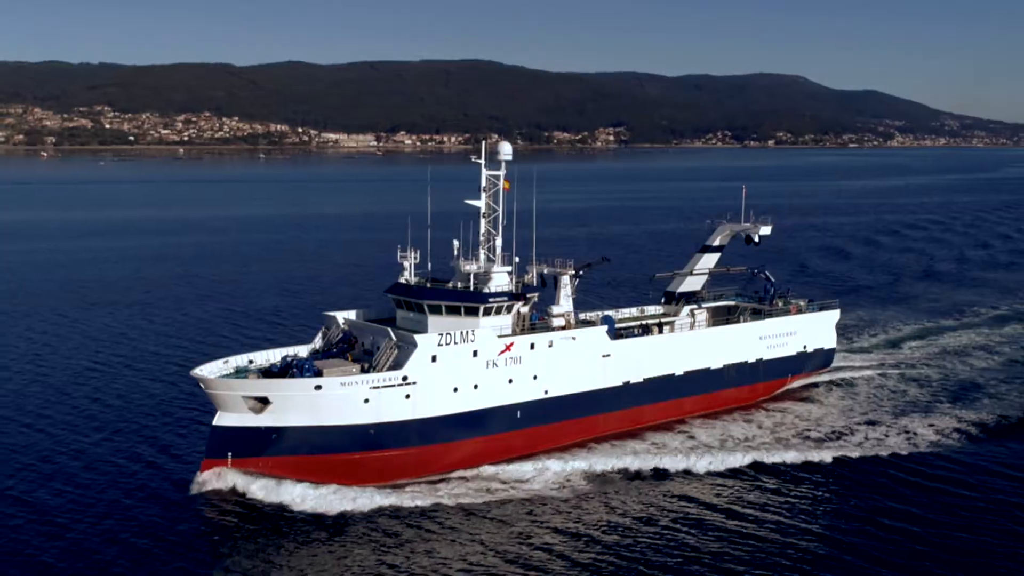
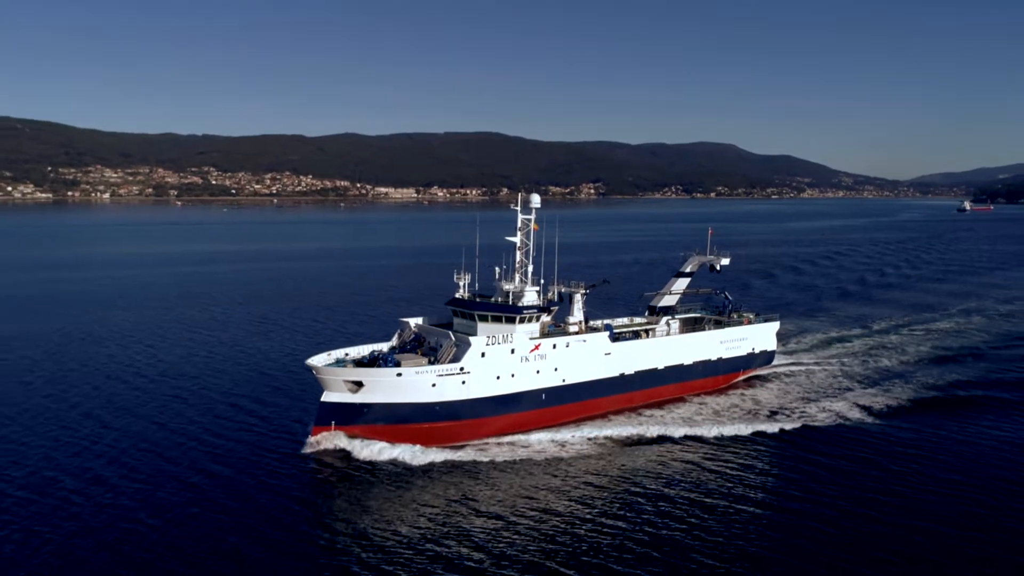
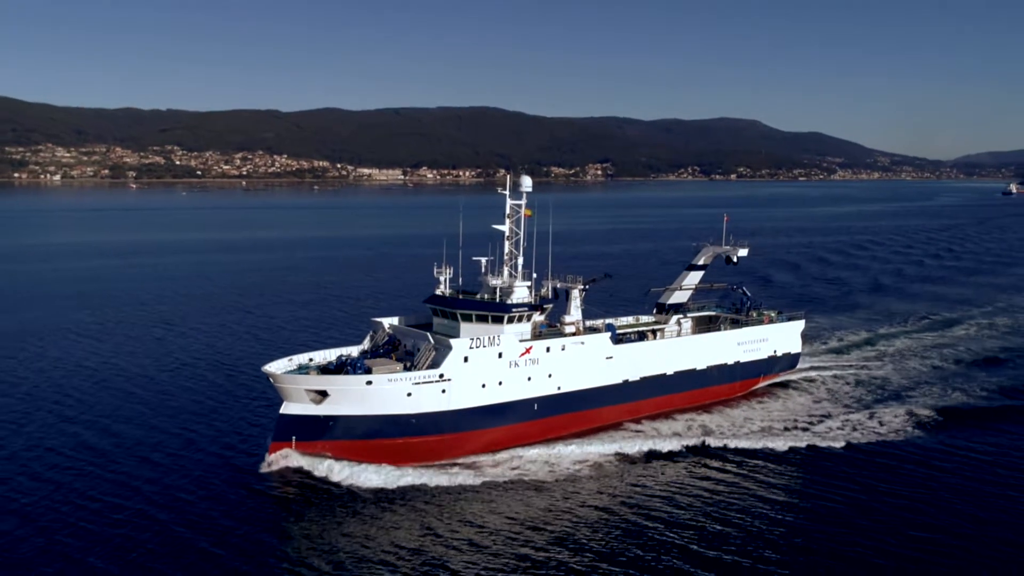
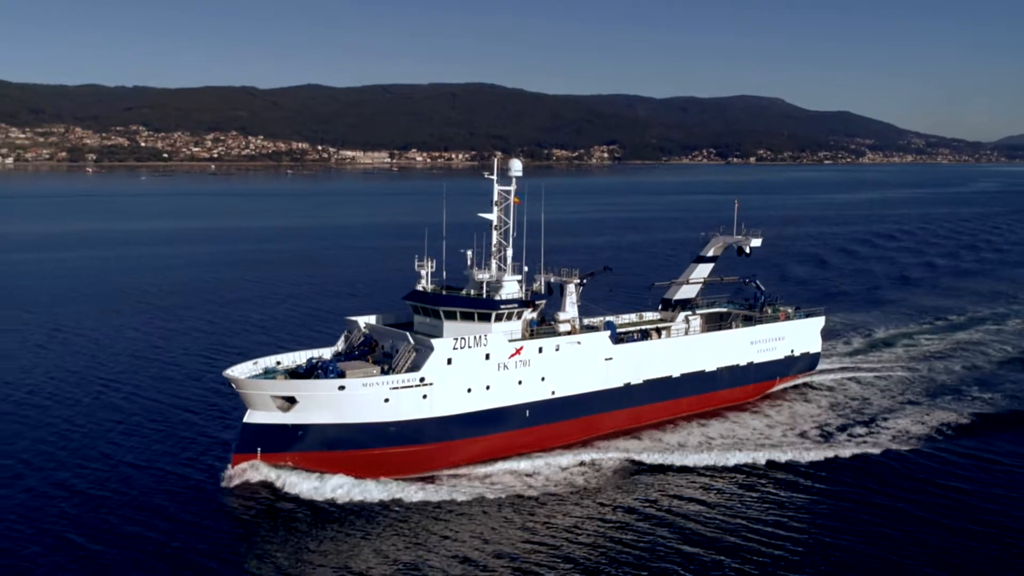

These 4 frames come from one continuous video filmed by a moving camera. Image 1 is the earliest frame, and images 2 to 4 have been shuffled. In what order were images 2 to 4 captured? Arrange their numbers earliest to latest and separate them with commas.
4, 3, 2
